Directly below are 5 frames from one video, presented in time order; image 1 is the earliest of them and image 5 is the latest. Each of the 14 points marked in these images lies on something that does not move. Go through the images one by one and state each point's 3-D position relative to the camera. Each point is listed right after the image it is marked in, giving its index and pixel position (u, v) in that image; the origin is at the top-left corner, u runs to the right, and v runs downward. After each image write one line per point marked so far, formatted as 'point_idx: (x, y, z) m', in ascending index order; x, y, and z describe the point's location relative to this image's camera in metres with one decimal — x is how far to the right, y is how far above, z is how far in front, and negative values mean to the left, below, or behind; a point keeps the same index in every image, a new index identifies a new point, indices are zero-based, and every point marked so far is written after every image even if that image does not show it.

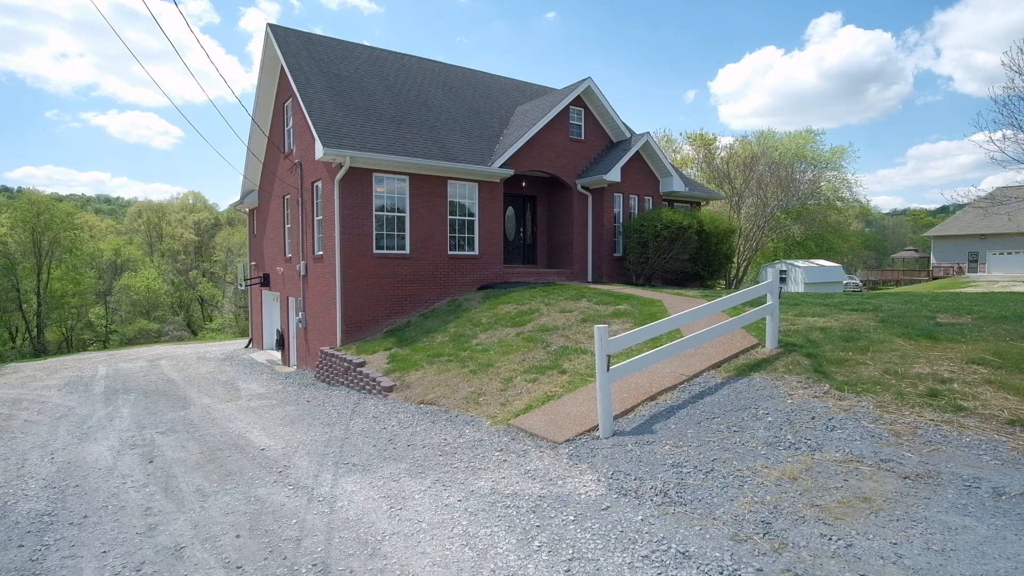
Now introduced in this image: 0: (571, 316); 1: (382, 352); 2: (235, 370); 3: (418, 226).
0: (+1.0, -0.5, +10.1) m
1: (-2.4, -1.2, +10.7) m
2: (-7.9, -2.3, +16.3) m
3: (-2.1, +1.4, +13.1) m
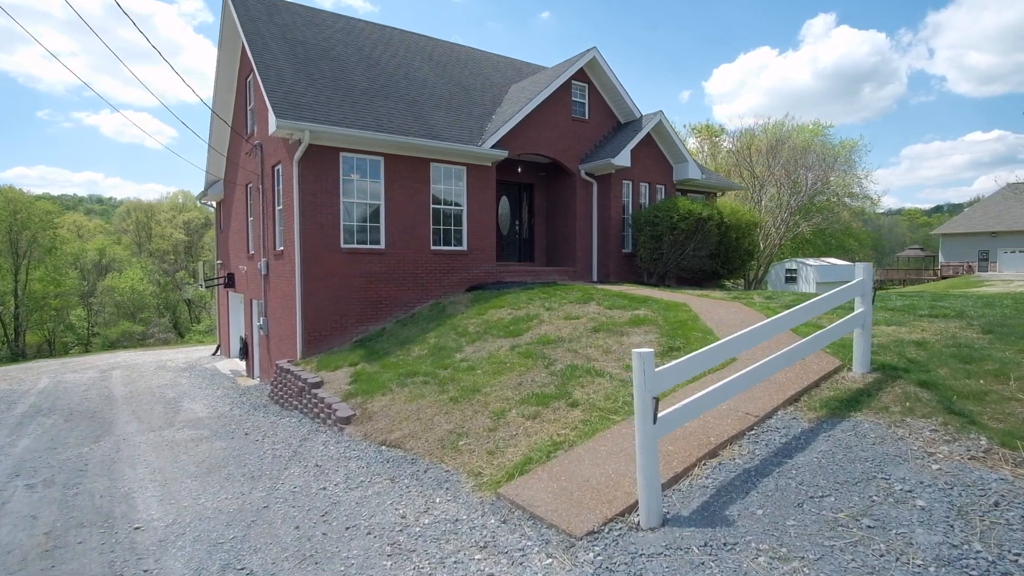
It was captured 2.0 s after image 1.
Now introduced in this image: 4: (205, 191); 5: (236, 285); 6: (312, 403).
0: (+0.9, -0.5, +8.1) m
1: (-2.5, -1.2, +8.7) m
2: (-8.0, -2.4, +14.3) m
3: (-2.2, +1.4, +11.1) m
4: (-9.8, +3.1, +18.4) m
5: (-7.7, +0.1, +16.0) m
6: (-2.7, -1.5, +7.9) m
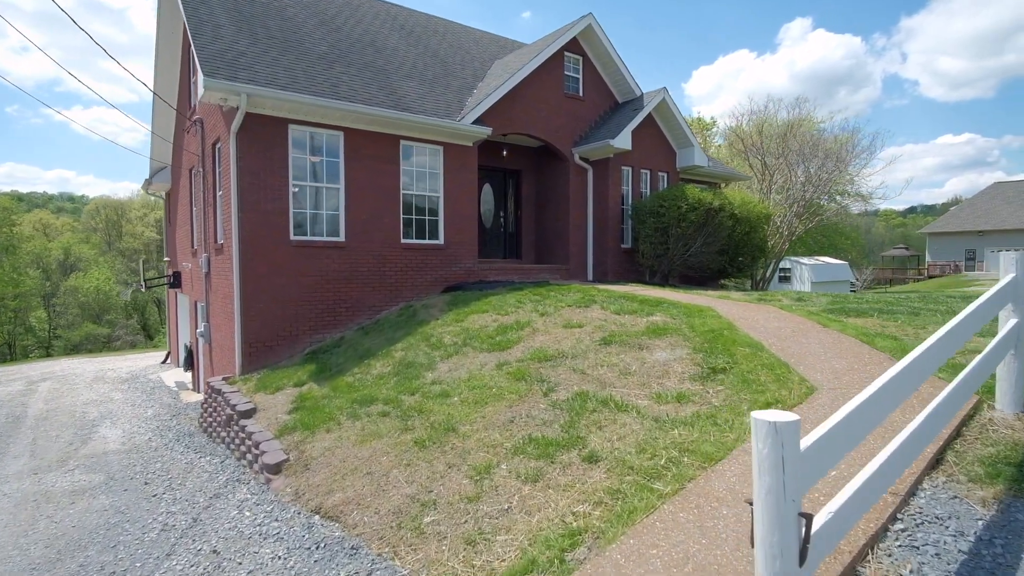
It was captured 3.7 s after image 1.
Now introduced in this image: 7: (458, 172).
0: (+0.8, -0.5, +6.4) m
1: (-2.7, -1.2, +6.9) m
2: (-8.3, -2.4, +12.3) m
3: (-2.5, +1.4, +9.3) m
4: (-10.3, +3.1, +16.4) m
5: (-8.1, +0.1, +14.1) m
6: (-2.9, -1.6, +6.1) m
7: (-1.0, +2.1, +10.4) m
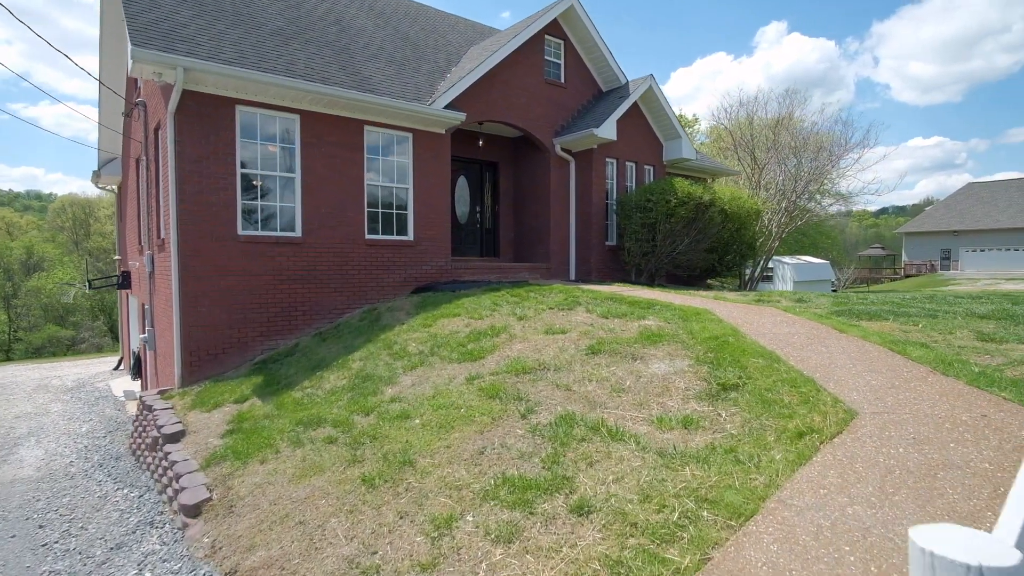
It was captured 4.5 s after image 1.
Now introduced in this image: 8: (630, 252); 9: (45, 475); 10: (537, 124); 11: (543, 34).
0: (+0.5, -0.5, +5.6) m
1: (-3.0, -1.2, +6.0) m
2: (-8.8, -2.4, +11.2) m
3: (-2.8, +1.4, +8.4) m
4: (-10.9, +3.0, +15.2) m
5: (-8.6, 0.0, +13.0) m
6: (-3.1, -1.6, +5.1) m
7: (-1.4, +2.1, +9.6) m
8: (+2.3, +0.7, +11.3) m
9: (-5.1, -2.1, +6.4) m
10: (+0.5, +3.1, +10.9) m
11: (+0.6, +4.8, +11.0) m
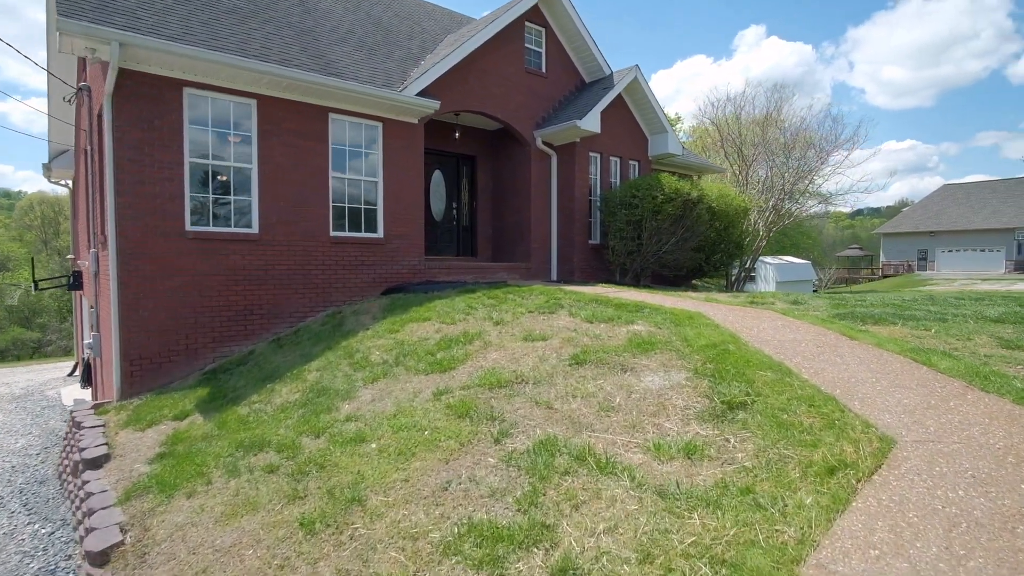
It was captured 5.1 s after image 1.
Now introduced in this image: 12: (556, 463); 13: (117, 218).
0: (+0.3, -0.5, +5.0) m
1: (-3.2, -1.3, +5.3) m
2: (-9.2, -2.4, +10.3) m
3: (-3.1, +1.3, +7.7) m
4: (-11.4, +3.0, +14.2) m
5: (-9.0, 0.0, +12.1) m
6: (-3.3, -1.6, +4.4) m
7: (-1.7, +2.1, +8.9) m
8: (+1.9, +0.7, +10.8) m
9: (-5.4, -2.1, +5.6) m
10: (+0.1, +3.1, +10.3) m
11: (+0.2, +4.8, +10.4) m
12: (+0.2, -0.9, +3.1) m
13: (-4.5, +0.8, +6.6) m
